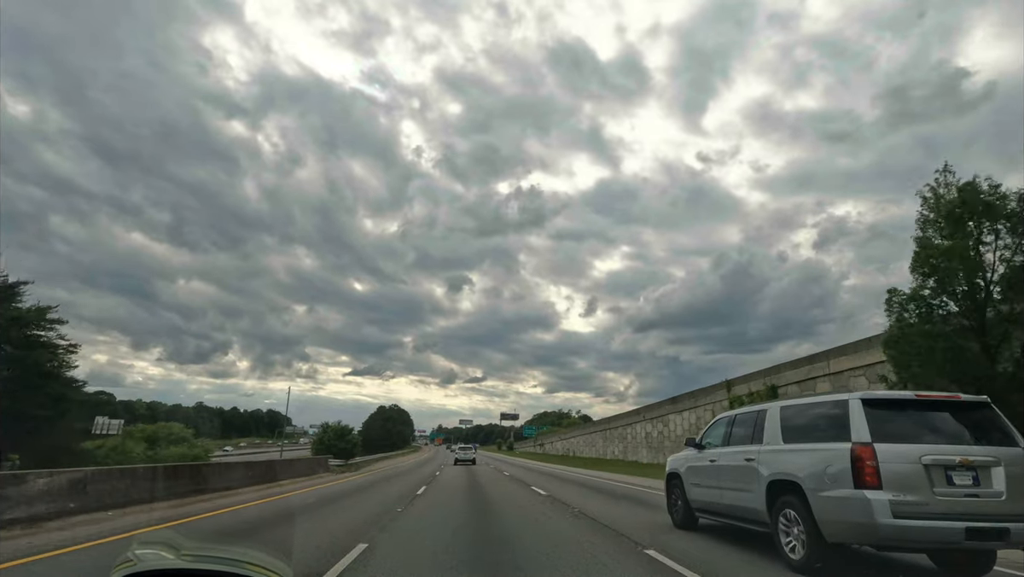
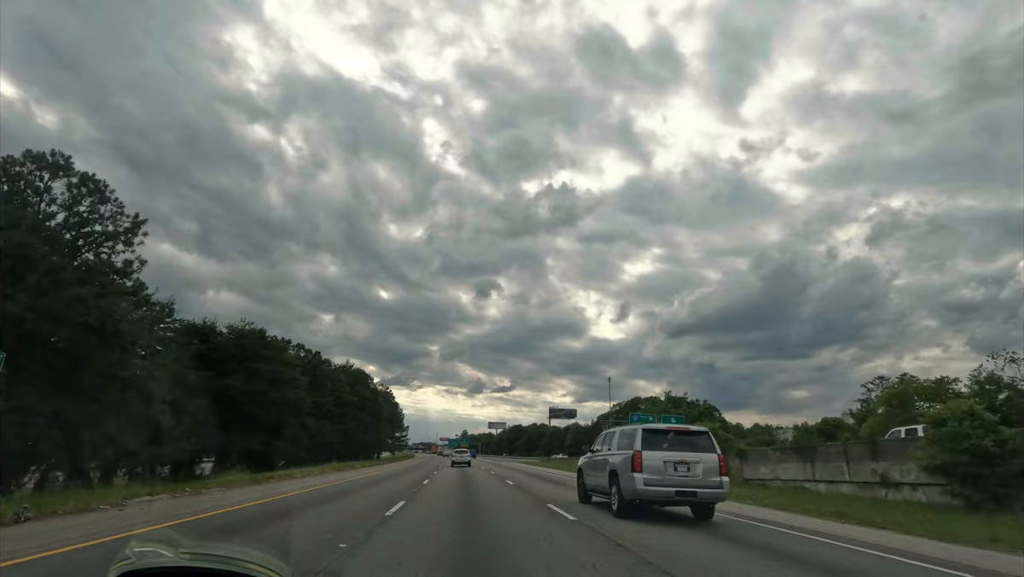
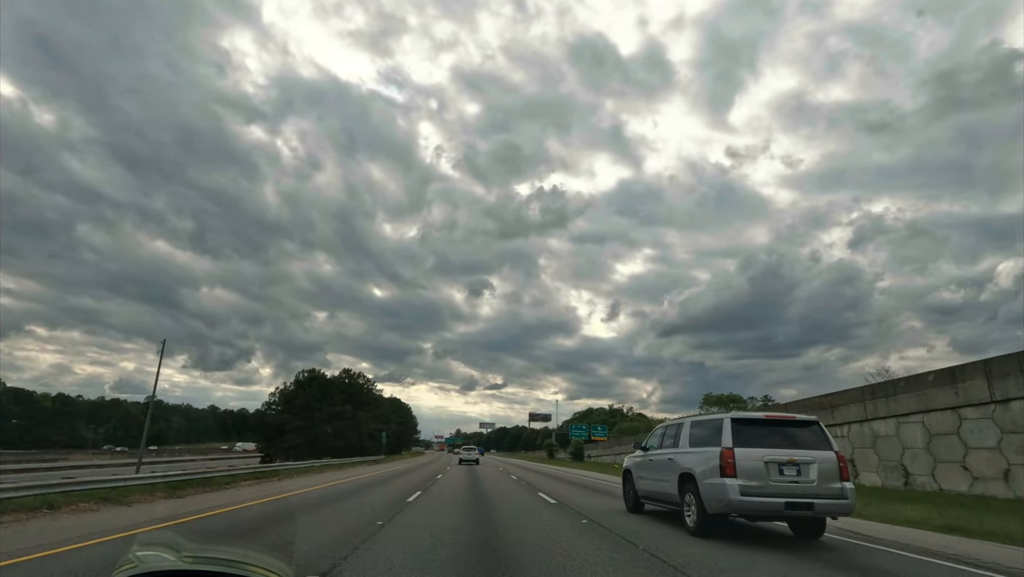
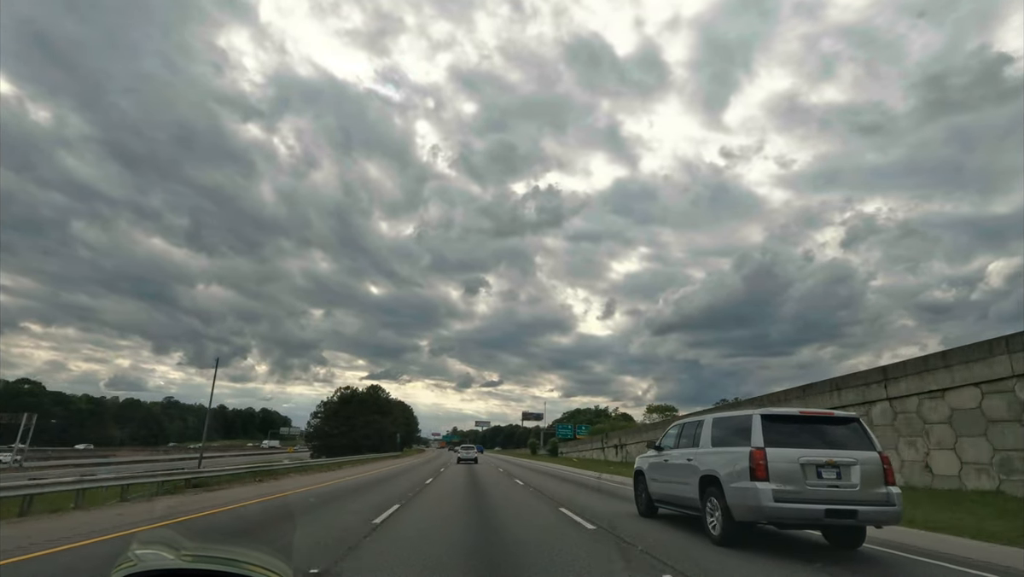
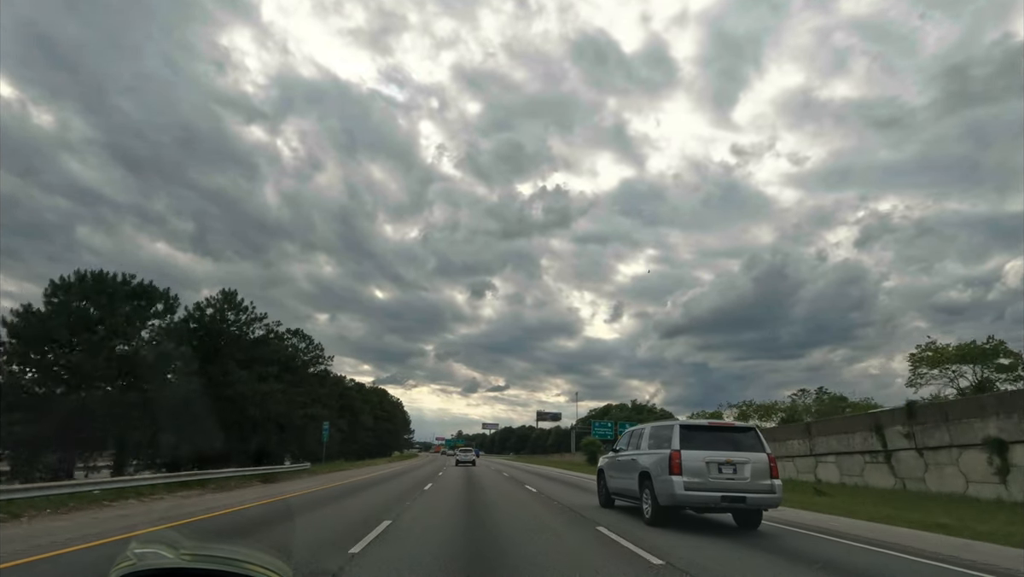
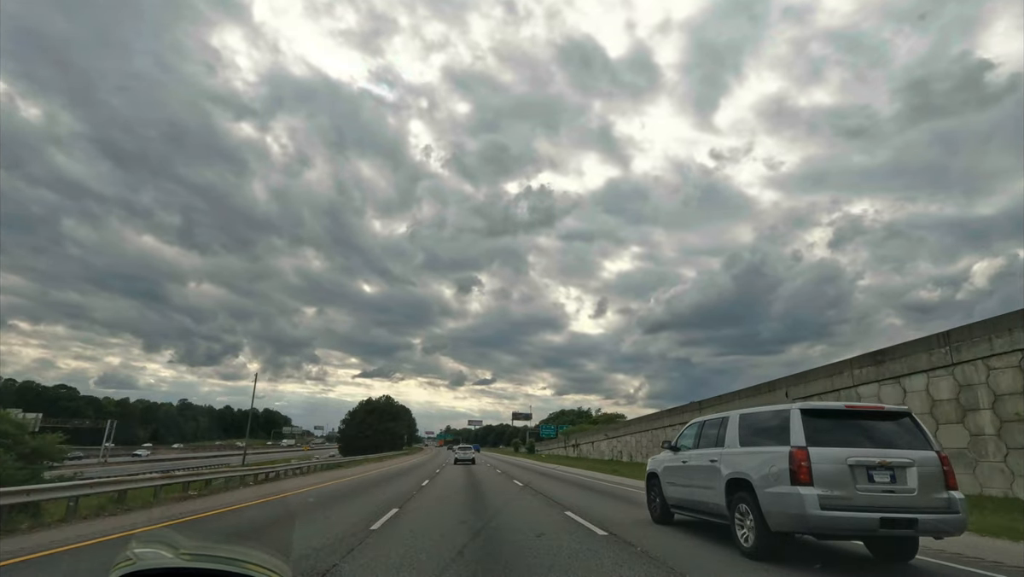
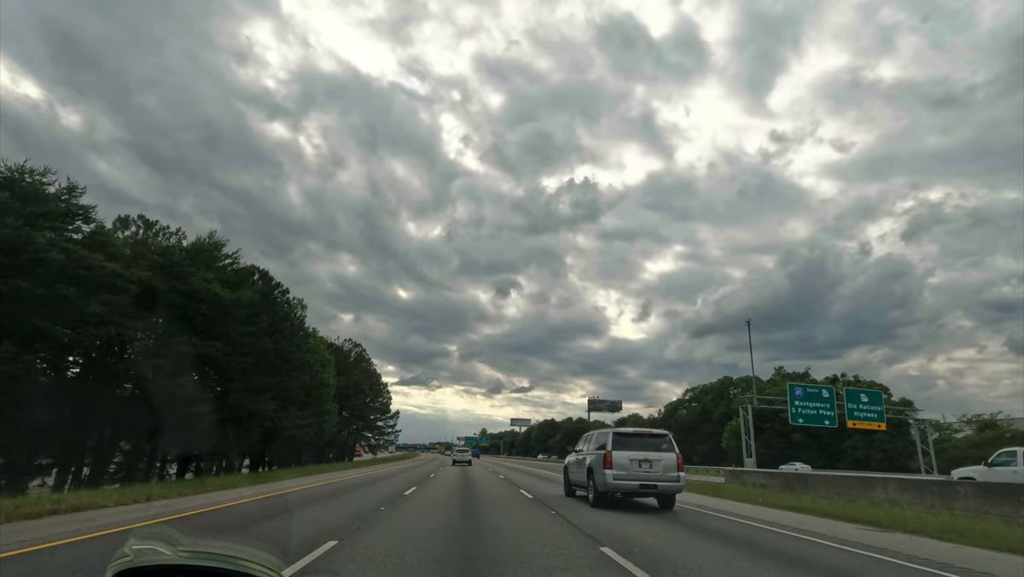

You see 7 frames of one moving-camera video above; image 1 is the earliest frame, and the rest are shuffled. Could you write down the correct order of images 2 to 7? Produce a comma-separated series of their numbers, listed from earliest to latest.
6, 4, 3, 5, 2, 7
